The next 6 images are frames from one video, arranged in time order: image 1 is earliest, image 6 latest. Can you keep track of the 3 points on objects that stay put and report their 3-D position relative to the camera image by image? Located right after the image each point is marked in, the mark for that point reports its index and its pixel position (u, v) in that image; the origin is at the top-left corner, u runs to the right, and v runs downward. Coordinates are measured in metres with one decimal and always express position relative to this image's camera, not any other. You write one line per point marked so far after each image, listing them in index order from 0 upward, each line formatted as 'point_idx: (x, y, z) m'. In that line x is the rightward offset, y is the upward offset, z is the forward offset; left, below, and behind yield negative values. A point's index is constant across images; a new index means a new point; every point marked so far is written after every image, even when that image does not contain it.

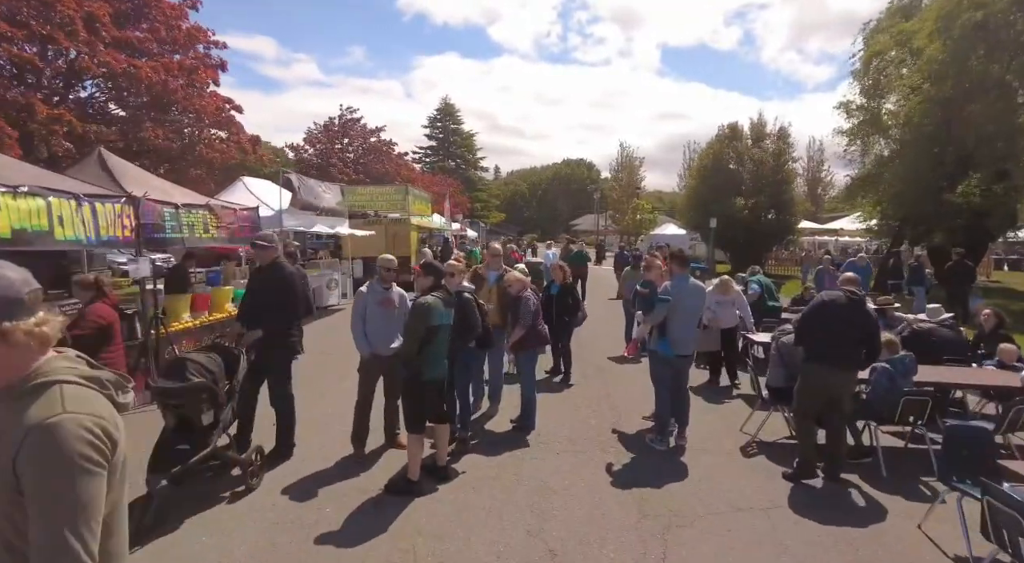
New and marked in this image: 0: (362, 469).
0: (-1.5, -1.8, +5.4) m
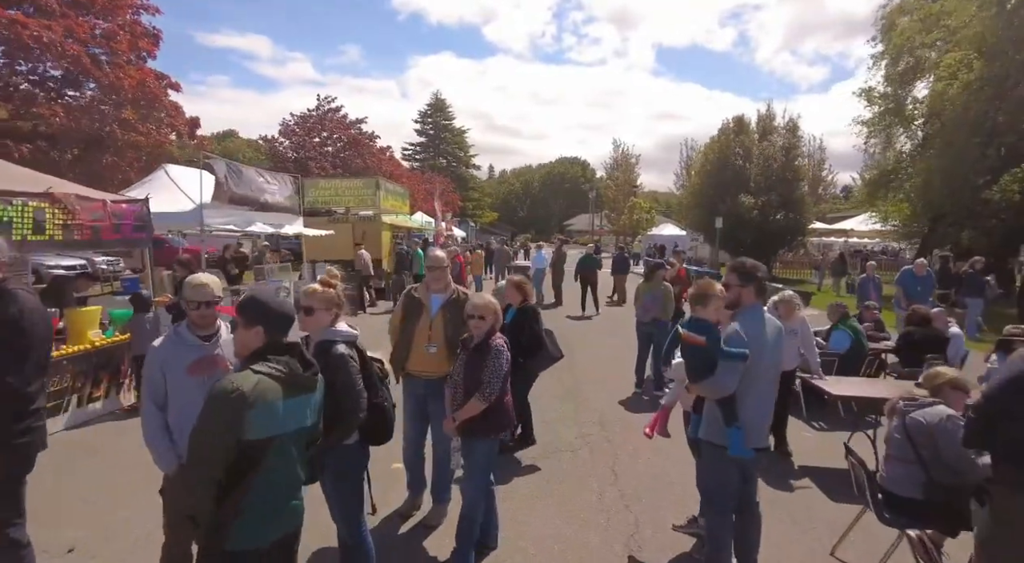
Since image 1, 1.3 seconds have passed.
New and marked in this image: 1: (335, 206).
0: (-1.8, -2.0, +2.8) m
1: (-6.0, +2.6, +19.1) m
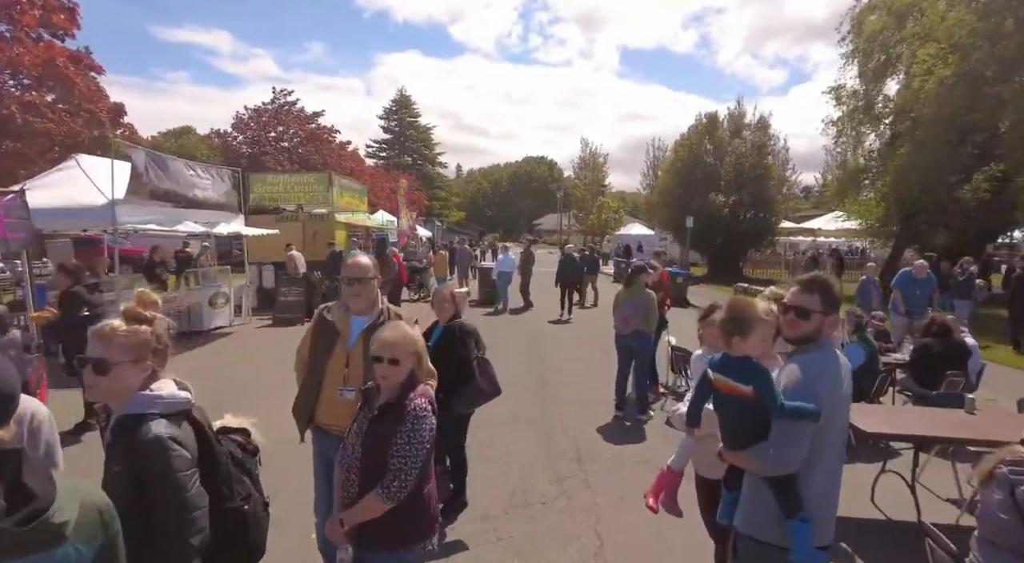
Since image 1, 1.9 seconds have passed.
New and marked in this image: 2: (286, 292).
0: (-2.0, -2.1, +1.5) m
1: (-7.1, +2.4, +17.6) m
2: (-5.6, -0.2, +13.9) m
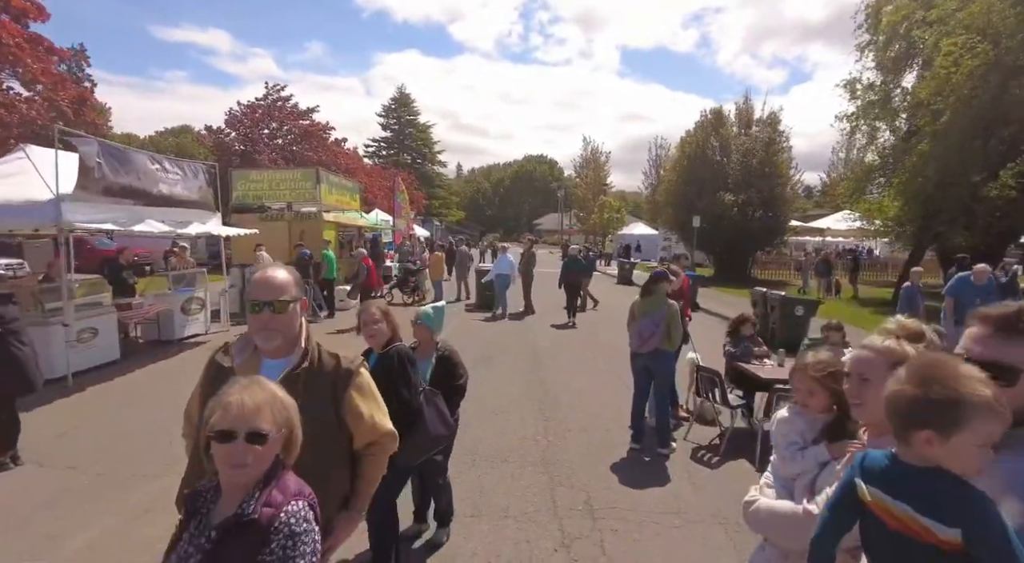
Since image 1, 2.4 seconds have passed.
0: (-2.0, -2.2, +0.5) m
1: (-7.1, +2.3, +16.5) m
2: (-5.6, -0.3, +12.8) m
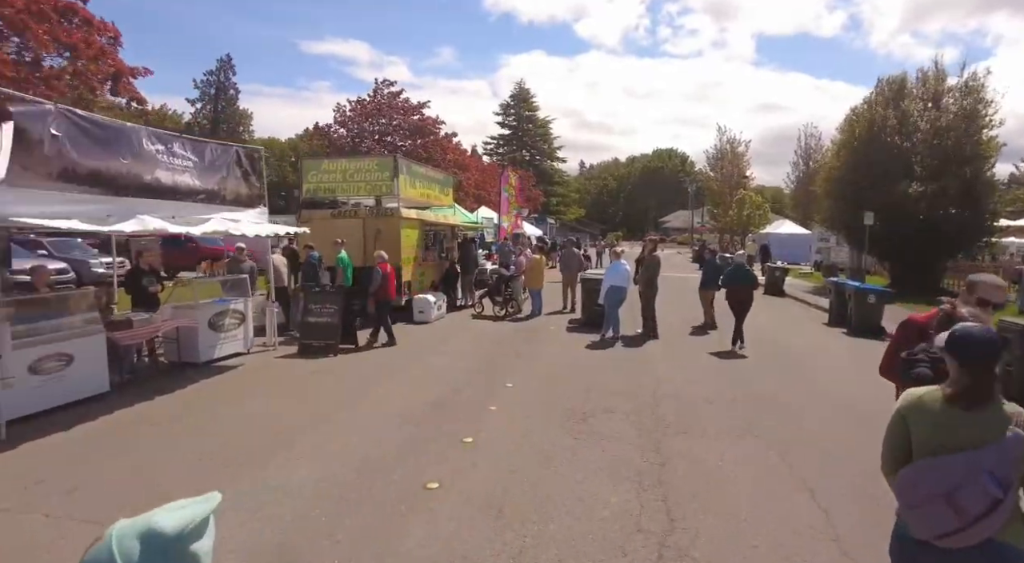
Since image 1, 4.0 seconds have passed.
0: (-2.8, -2.5, -2.4) m
1: (-4.3, +2.2, +14.3) m
2: (-3.6, -0.5, +10.5) m
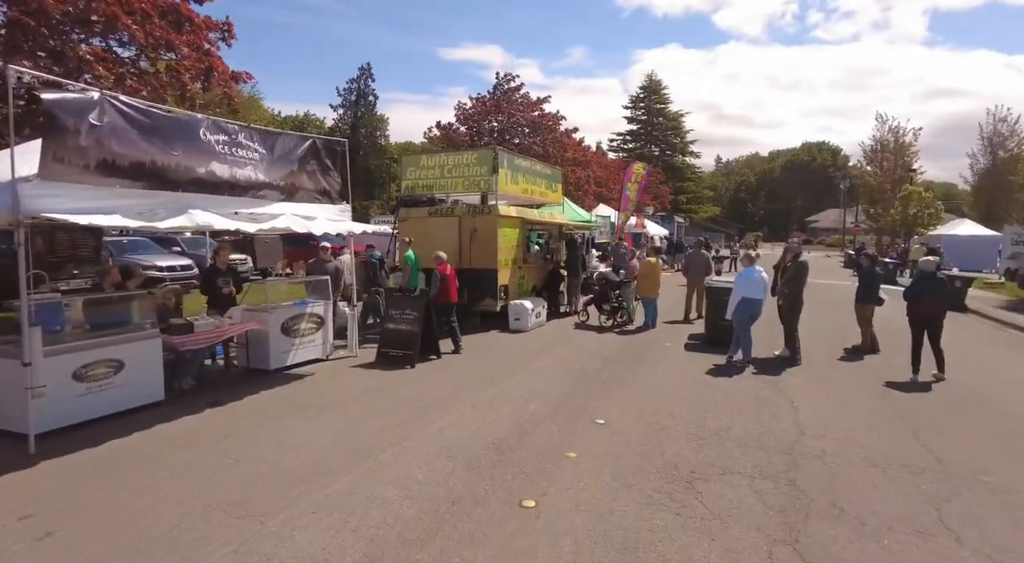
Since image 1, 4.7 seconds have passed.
0: (-4.0, -2.6, -3.2) m
1: (-1.7, +2.1, +13.5) m
2: (-2.0, -0.5, +9.6) m
